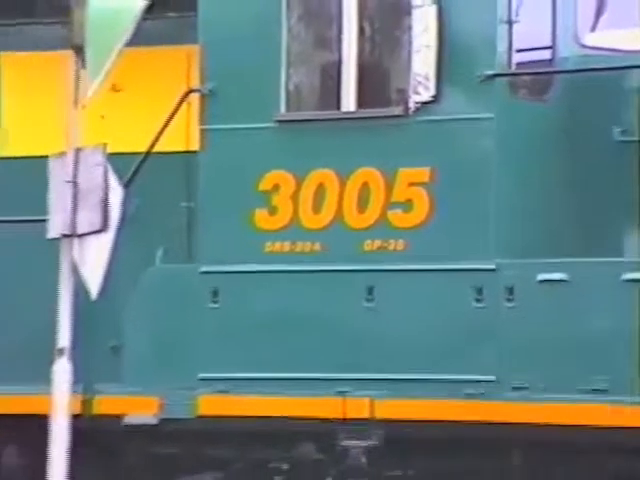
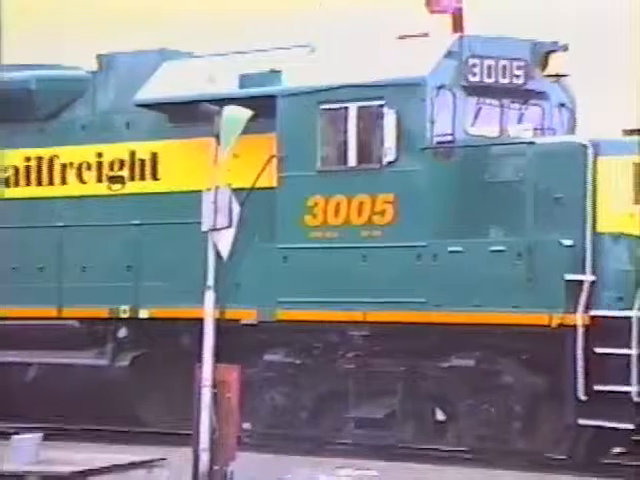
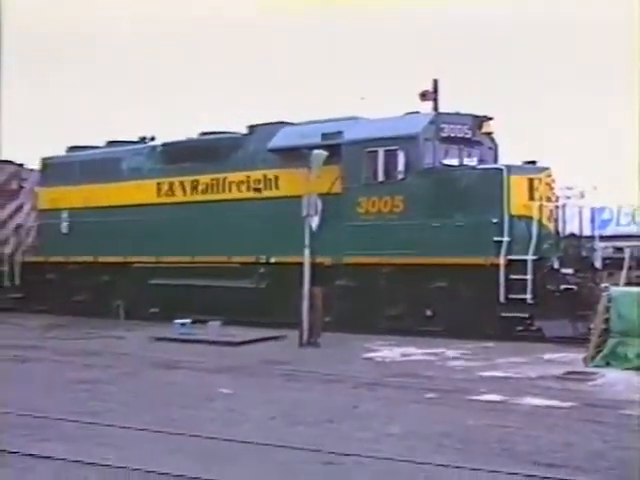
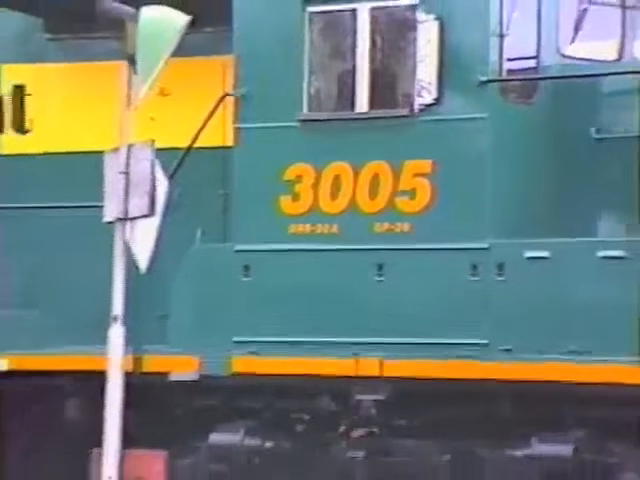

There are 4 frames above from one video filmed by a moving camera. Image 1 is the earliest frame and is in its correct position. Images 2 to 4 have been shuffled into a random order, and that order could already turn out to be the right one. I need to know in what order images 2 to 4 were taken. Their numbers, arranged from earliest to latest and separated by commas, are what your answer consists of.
4, 2, 3
